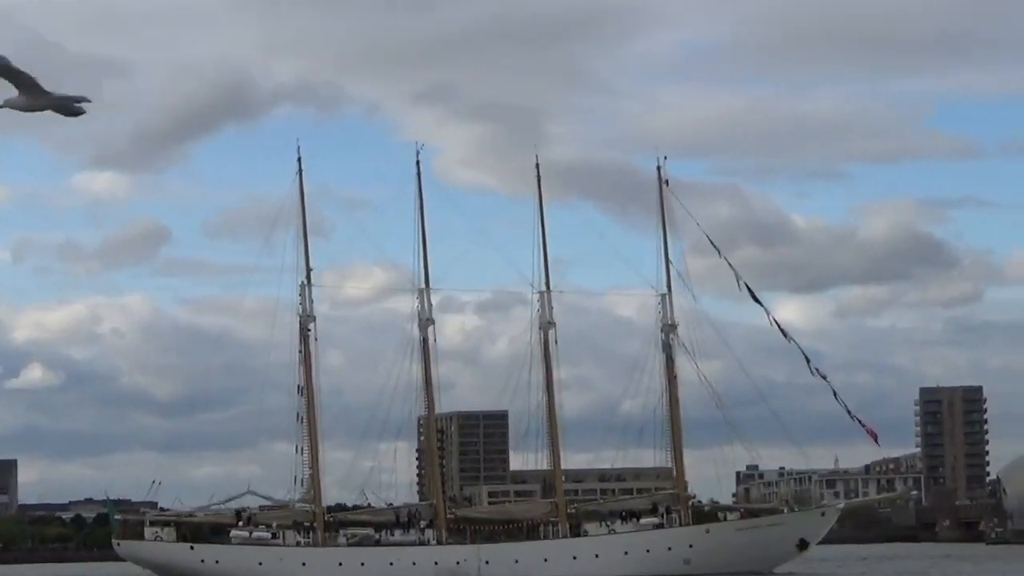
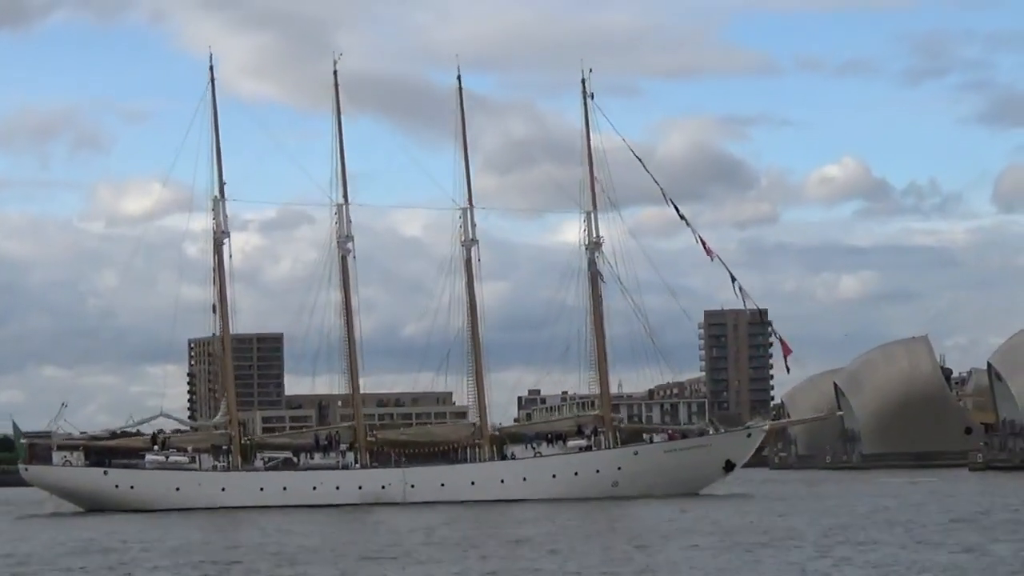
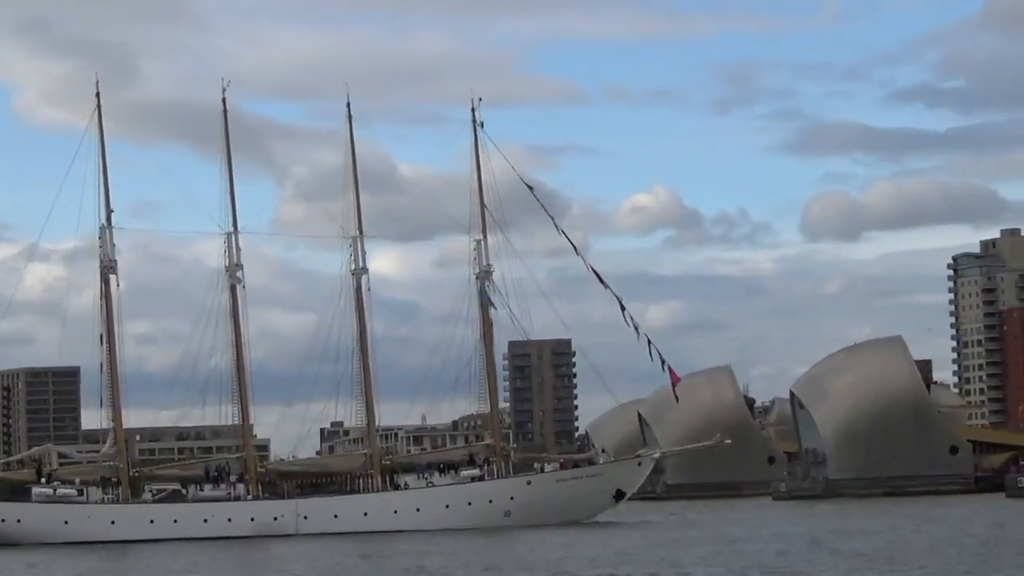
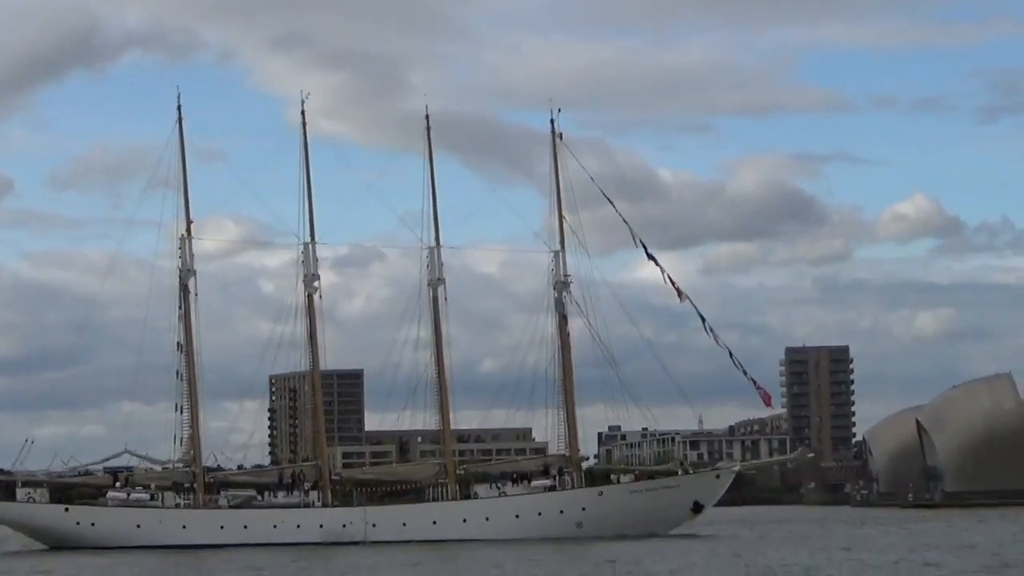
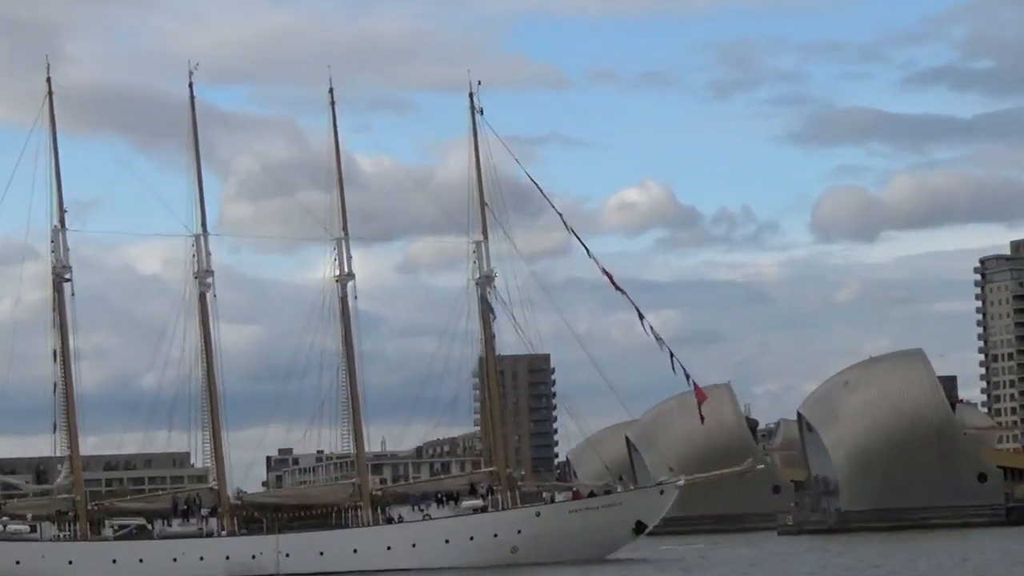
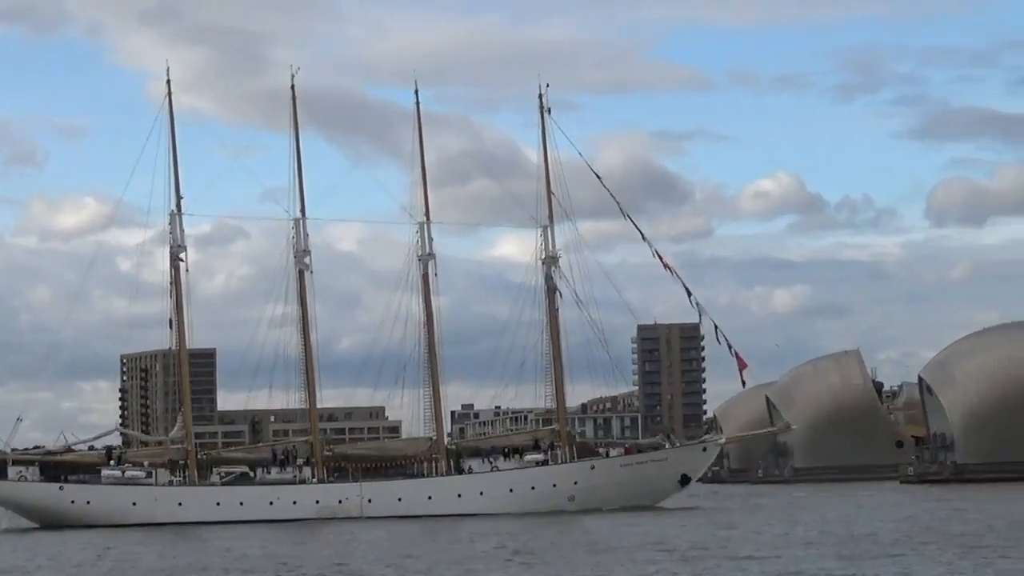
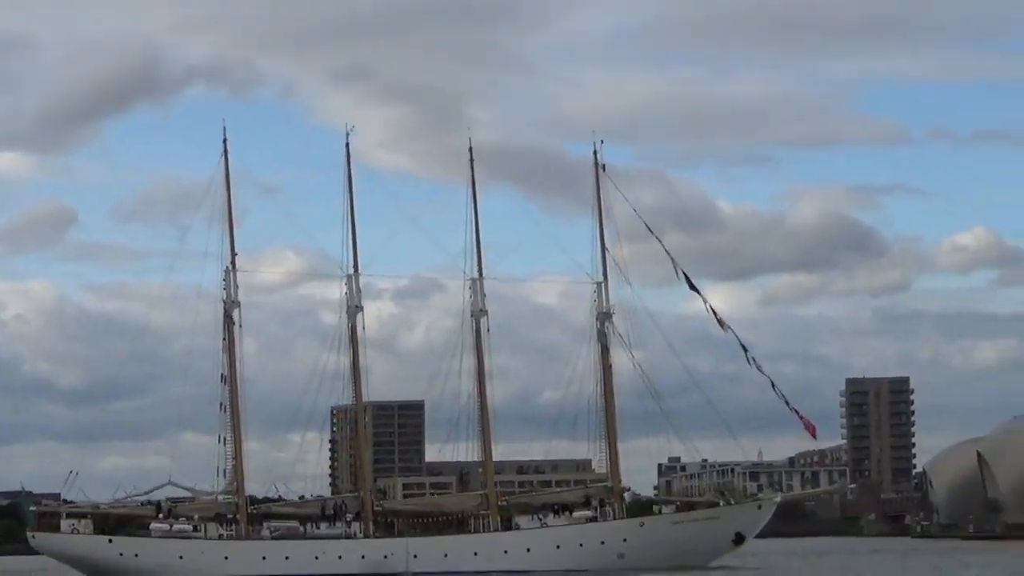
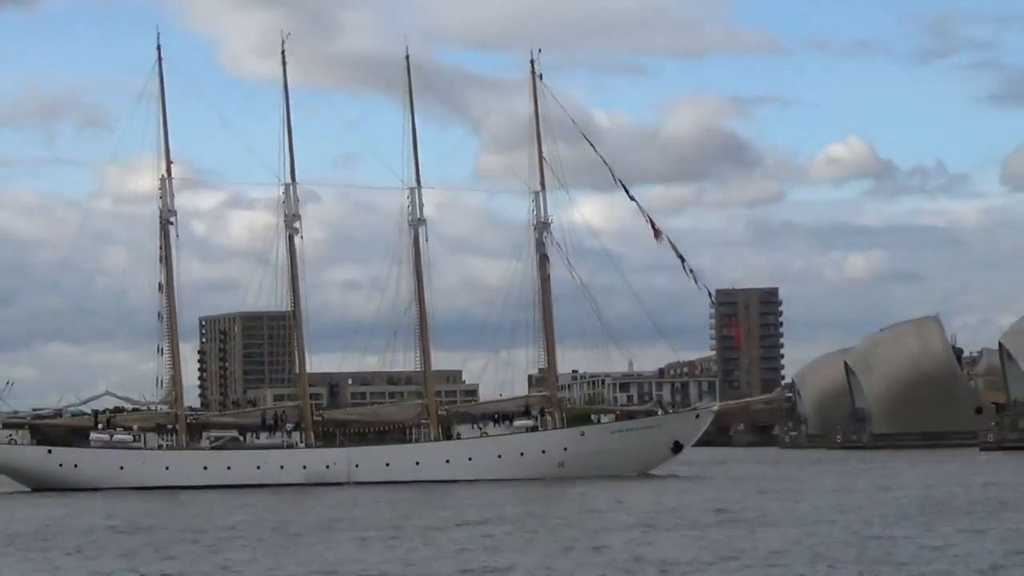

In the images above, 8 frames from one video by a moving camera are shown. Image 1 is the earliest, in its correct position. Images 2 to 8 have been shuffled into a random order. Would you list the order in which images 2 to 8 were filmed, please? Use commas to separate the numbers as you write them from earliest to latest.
7, 4, 8, 2, 6, 3, 5
